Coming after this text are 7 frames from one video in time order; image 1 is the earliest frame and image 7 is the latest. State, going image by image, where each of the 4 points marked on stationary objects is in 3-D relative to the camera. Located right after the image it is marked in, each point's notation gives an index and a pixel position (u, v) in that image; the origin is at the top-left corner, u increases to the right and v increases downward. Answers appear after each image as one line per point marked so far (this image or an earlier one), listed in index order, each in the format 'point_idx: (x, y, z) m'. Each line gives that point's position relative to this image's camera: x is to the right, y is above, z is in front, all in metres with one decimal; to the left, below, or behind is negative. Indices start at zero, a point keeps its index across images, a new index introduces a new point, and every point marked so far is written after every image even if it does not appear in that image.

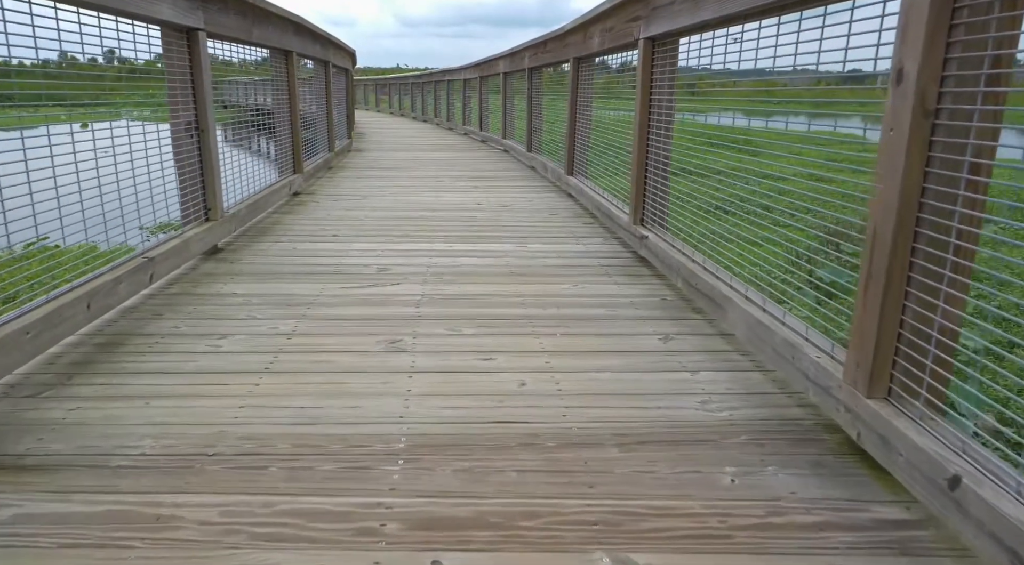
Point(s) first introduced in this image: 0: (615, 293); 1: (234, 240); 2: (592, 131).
0: (+0.4, 0.0, +3.1) m
1: (-1.5, +0.2, +4.1) m
2: (+0.5, +1.0, +5.3) m
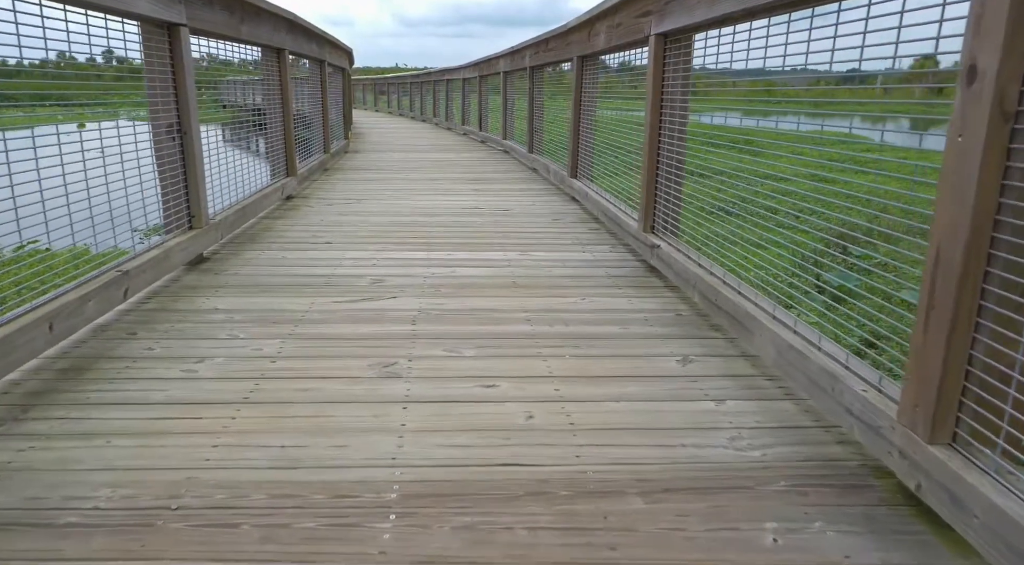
0: (+0.4, -0.1, +2.9) m
1: (-1.4, +0.2, +3.9) m
2: (+0.5, +1.0, +5.1) m
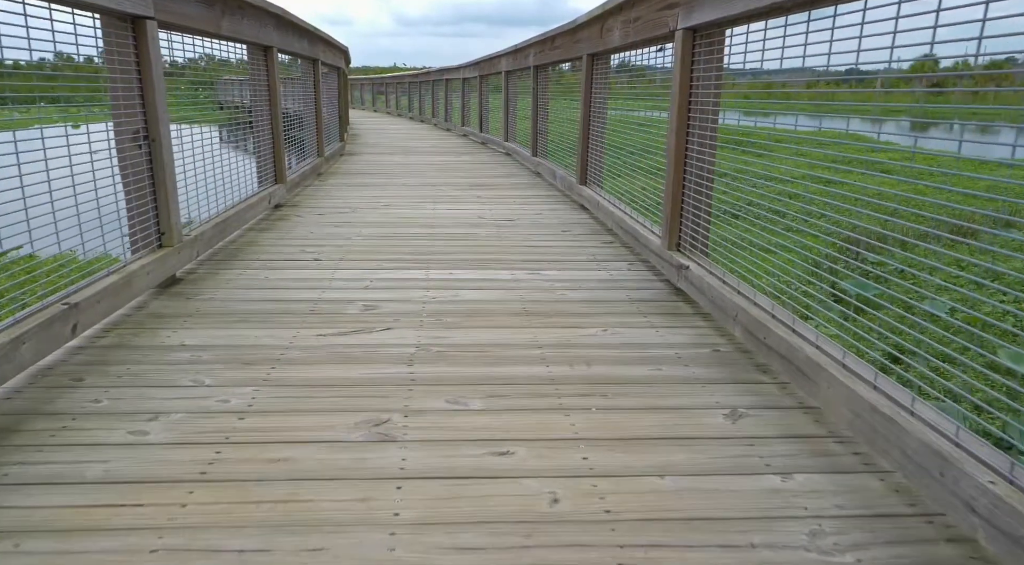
0: (+0.5, -0.2, +2.5) m
1: (-1.4, +0.1, +3.5) m
2: (+0.6, +0.9, +4.8) m
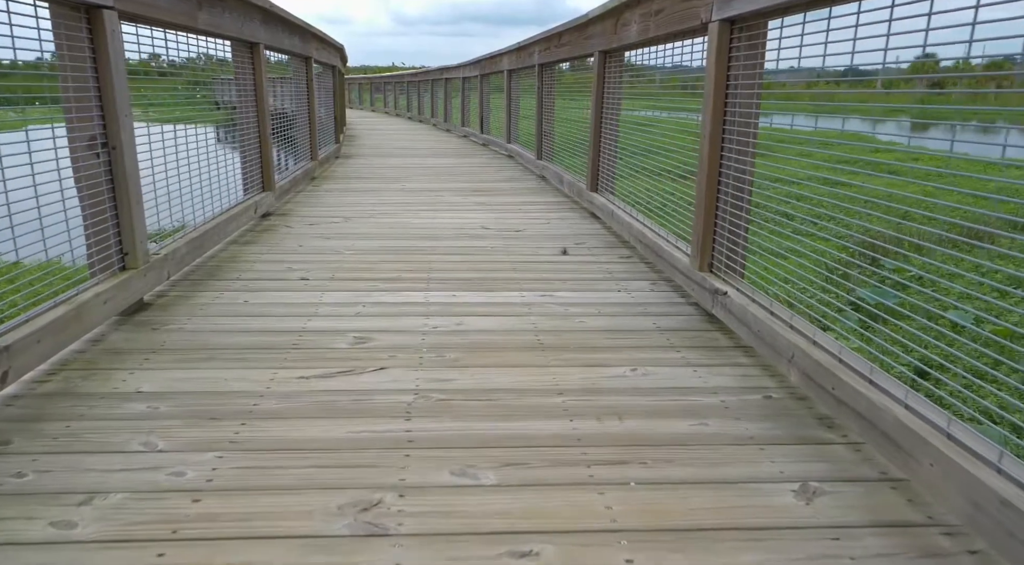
0: (+0.5, -0.3, +2.2) m
1: (-1.4, 0.0, +3.1) m
2: (+0.6, +0.8, +4.4) m
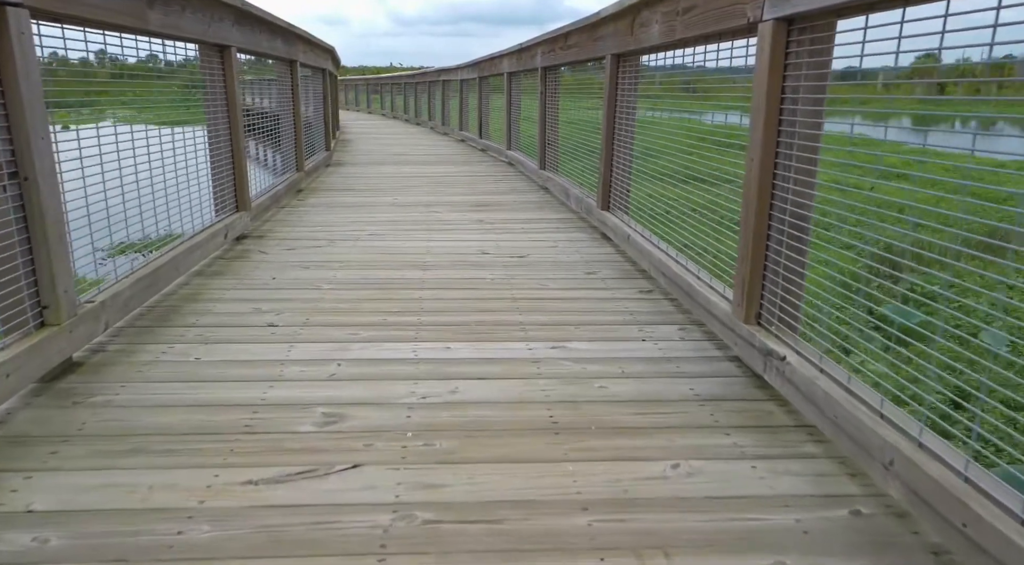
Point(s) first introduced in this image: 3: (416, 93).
0: (+0.5, -0.5, +1.7) m
1: (-1.3, -0.2, +2.6) m
2: (+0.6, +0.6, +3.9) m
3: (-1.7, +3.4, +13.9) m
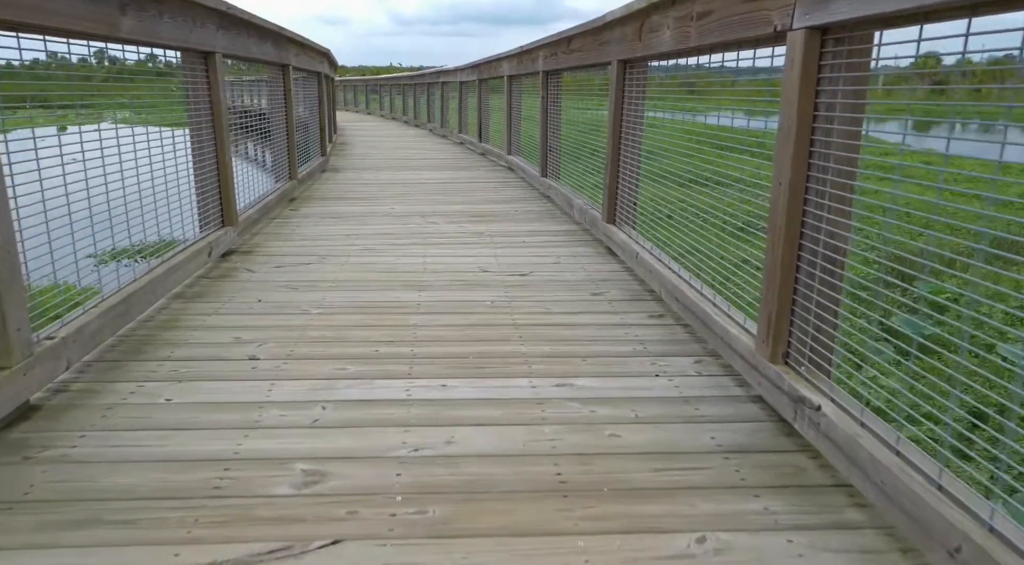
0: (+0.5, -0.5, +1.4) m
1: (-1.3, -0.3, +2.4) m
2: (+0.6, +0.5, +3.7) m
3: (-1.7, +3.3, +13.7) m
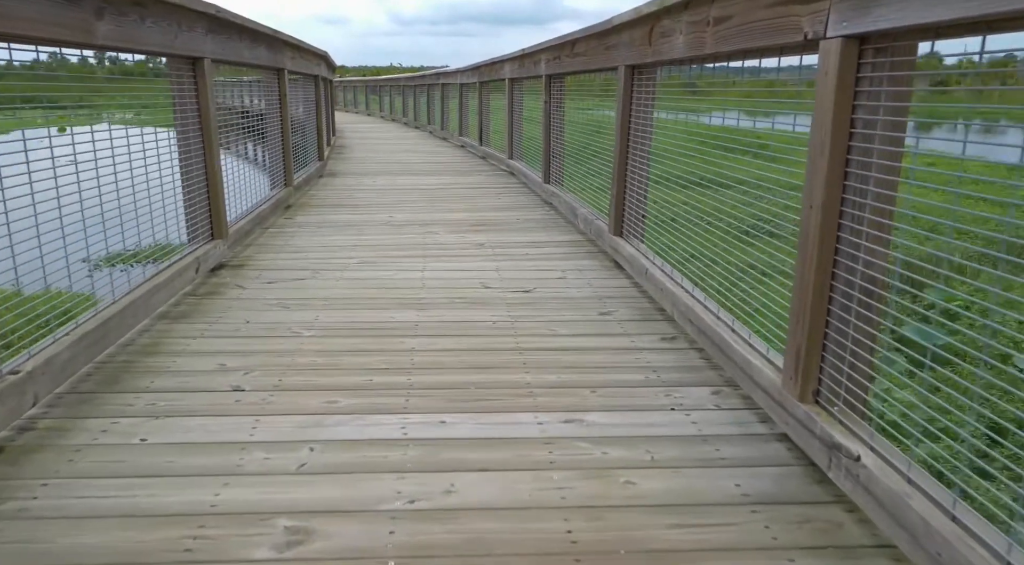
0: (+0.5, -0.6, +1.3) m
1: (-1.3, -0.4, +2.2) m
2: (+0.6, +0.5, +3.5) m
3: (-1.7, +3.2, +13.5) m
